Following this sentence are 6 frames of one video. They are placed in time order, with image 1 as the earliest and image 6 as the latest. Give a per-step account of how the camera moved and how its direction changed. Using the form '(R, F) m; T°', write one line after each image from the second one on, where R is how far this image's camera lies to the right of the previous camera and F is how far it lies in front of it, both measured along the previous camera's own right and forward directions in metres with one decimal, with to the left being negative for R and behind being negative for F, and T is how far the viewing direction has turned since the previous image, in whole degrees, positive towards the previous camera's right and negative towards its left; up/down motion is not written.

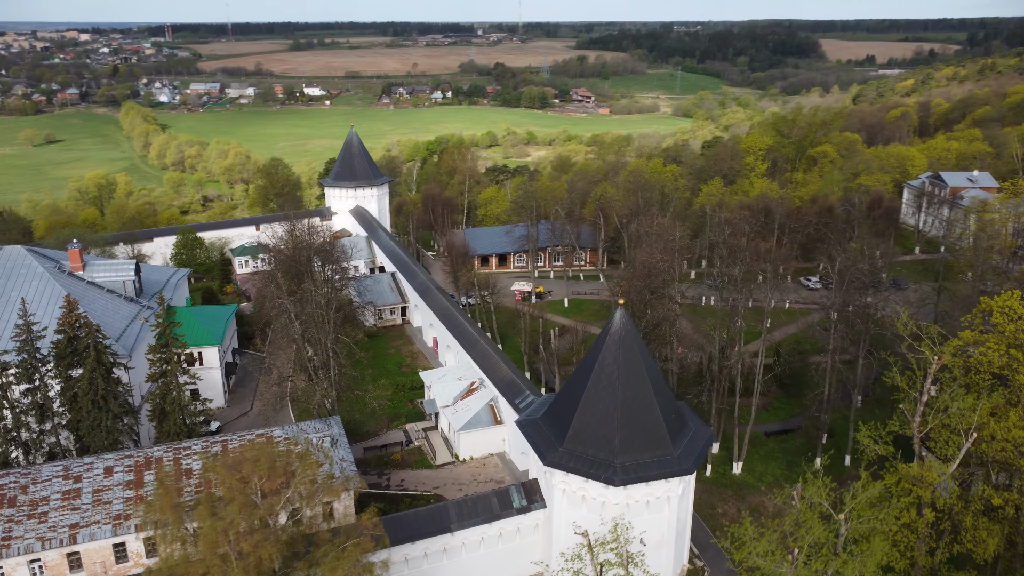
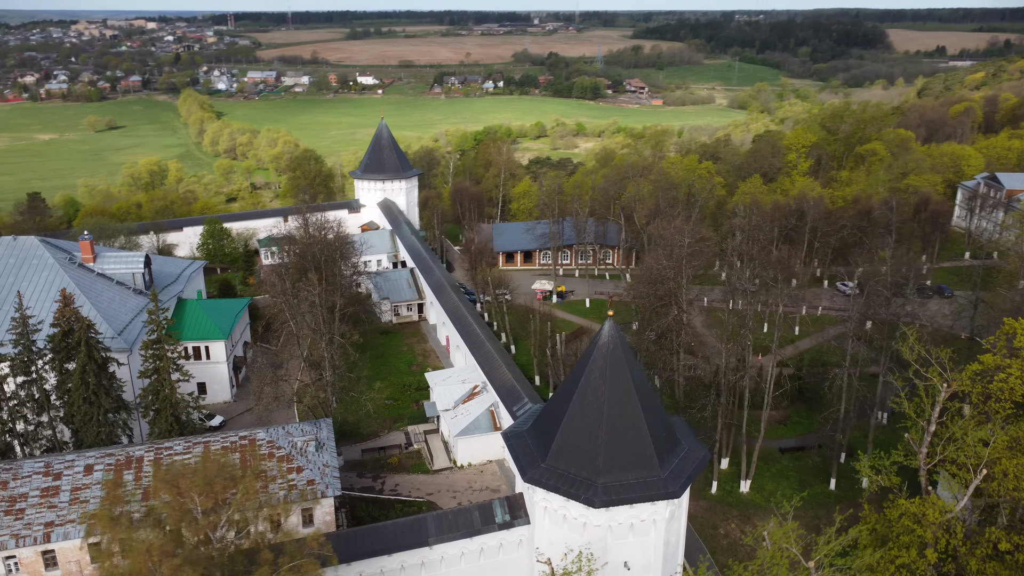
(+1.9, +1.0) m; -4°
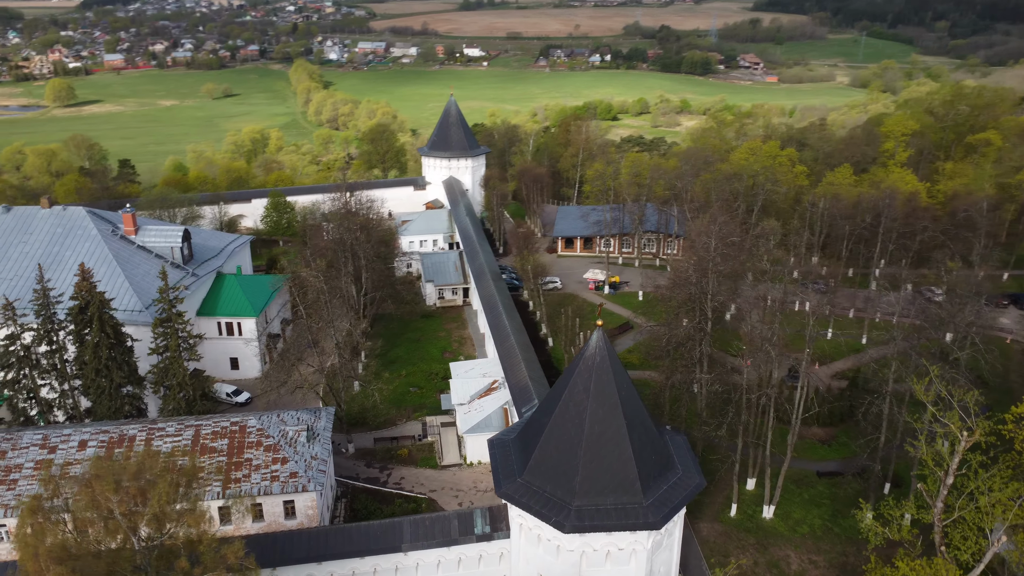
(+3.1, +1.6) m; -8°
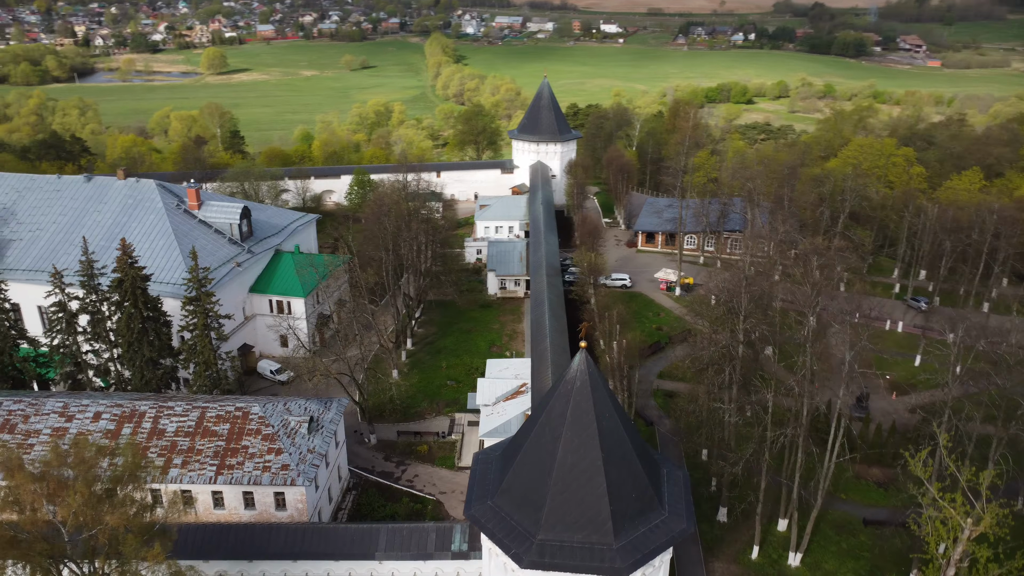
(+3.5, +1.6) m; -9°
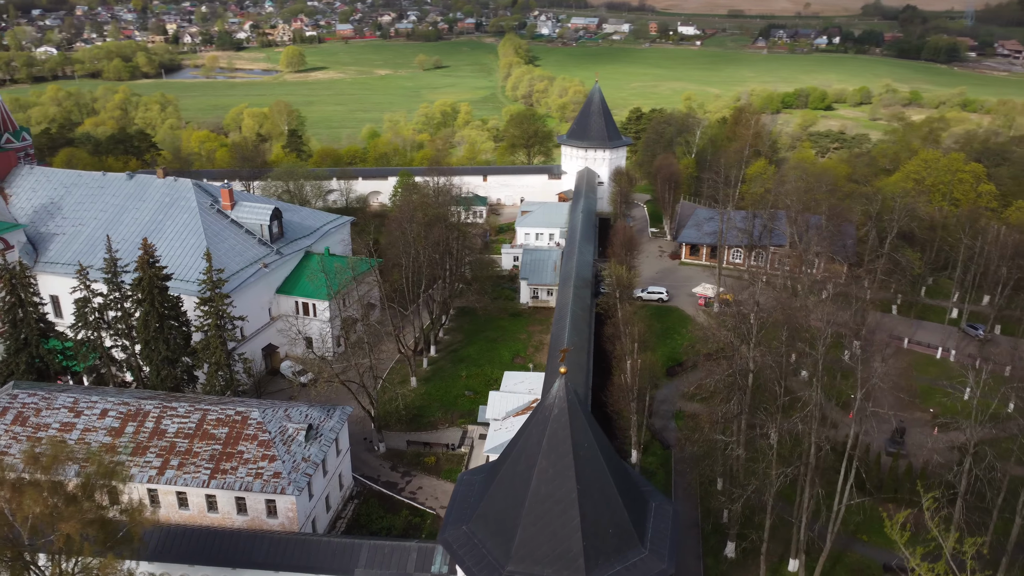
(+2.0, +0.8) m; -5°
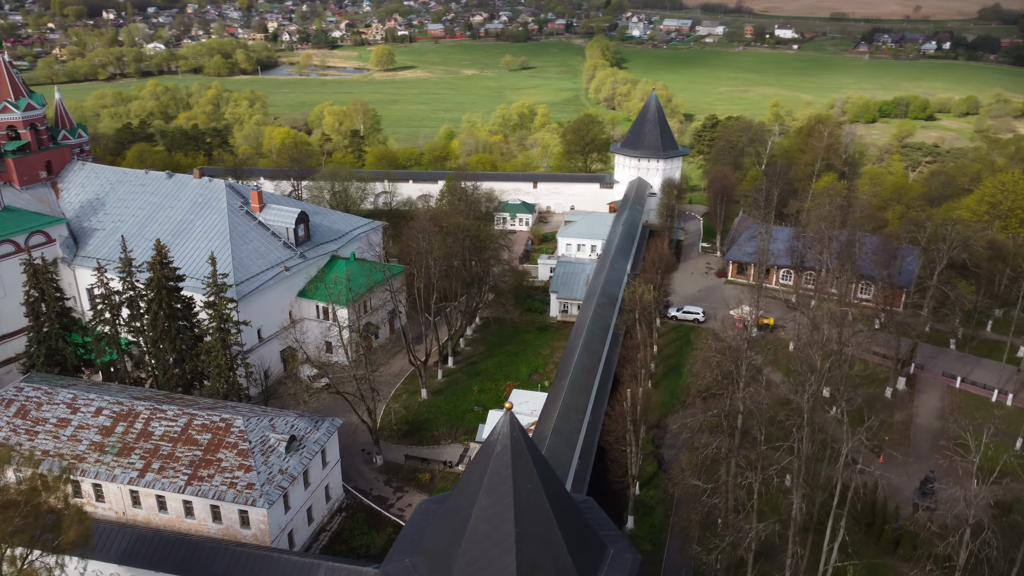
(+2.9, +1.1) m; -6°
